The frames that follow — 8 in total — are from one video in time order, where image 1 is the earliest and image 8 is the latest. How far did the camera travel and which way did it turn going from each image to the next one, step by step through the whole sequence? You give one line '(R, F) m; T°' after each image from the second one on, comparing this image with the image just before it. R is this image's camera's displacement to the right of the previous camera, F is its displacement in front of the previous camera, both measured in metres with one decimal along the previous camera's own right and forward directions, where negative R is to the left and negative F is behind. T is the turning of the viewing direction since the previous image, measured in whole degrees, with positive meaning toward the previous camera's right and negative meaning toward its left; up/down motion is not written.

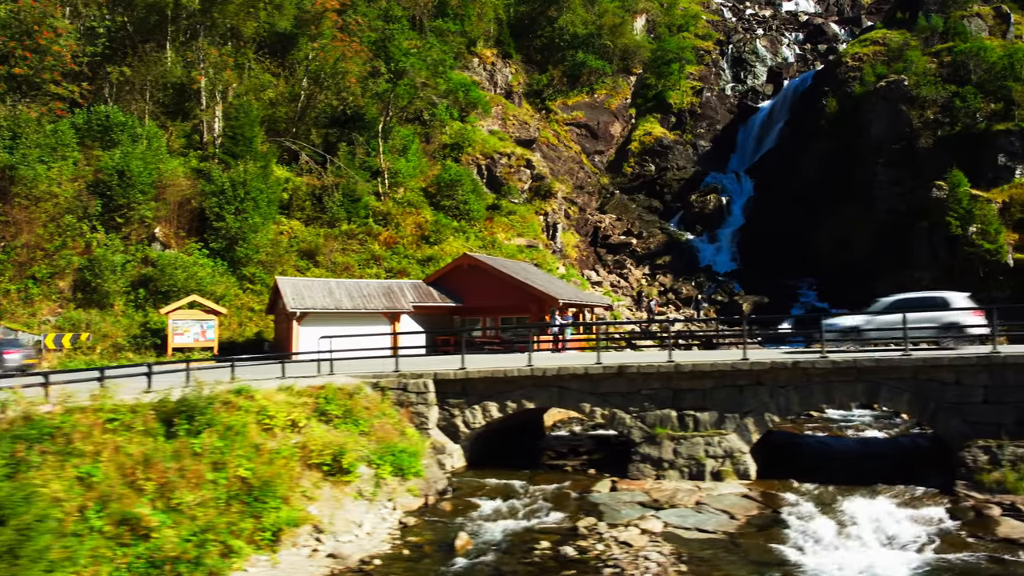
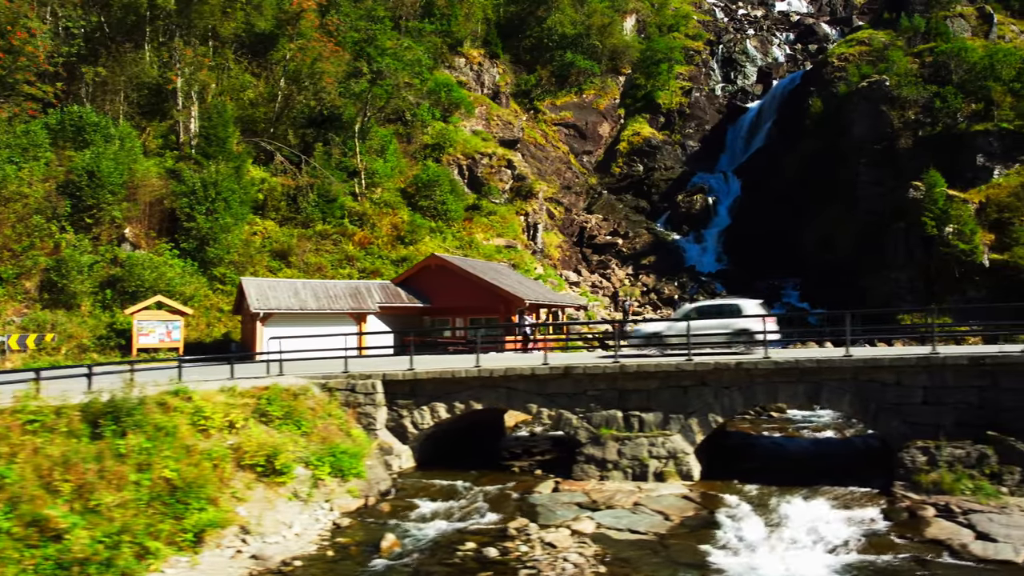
(+1.0, 0.0) m; 0°
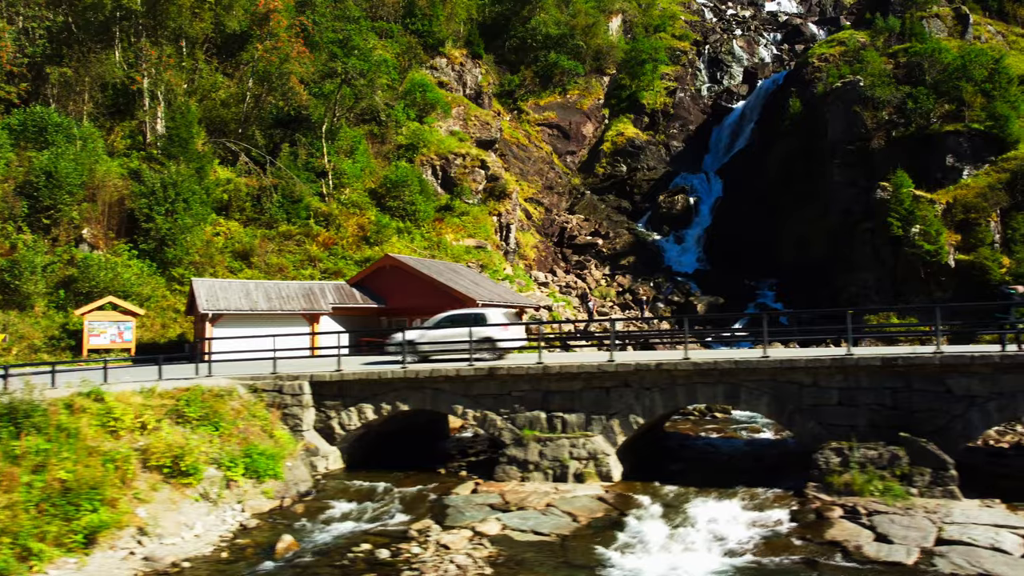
(+1.5, 0.0) m; 0°
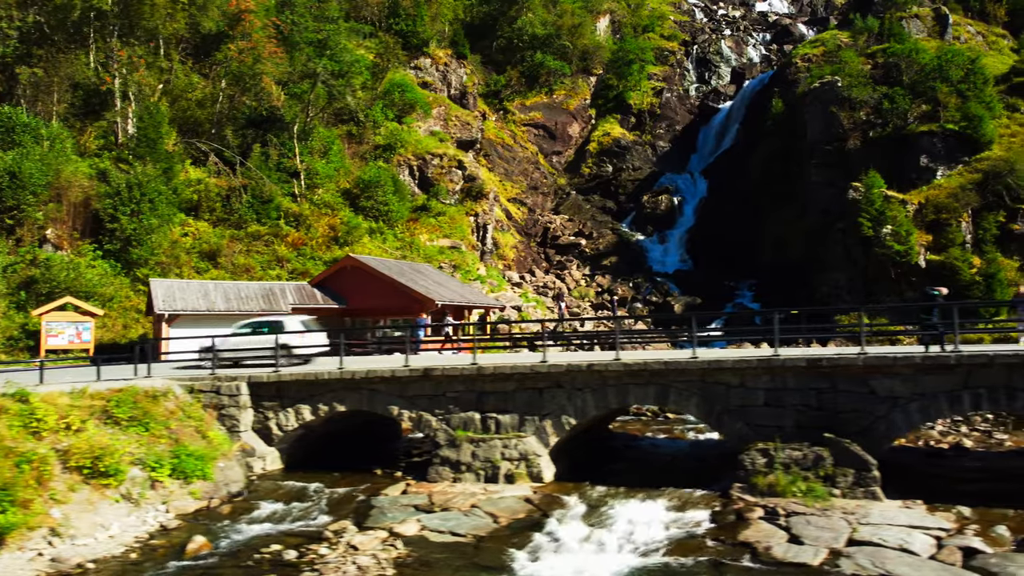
(+1.2, 0.0) m; 0°
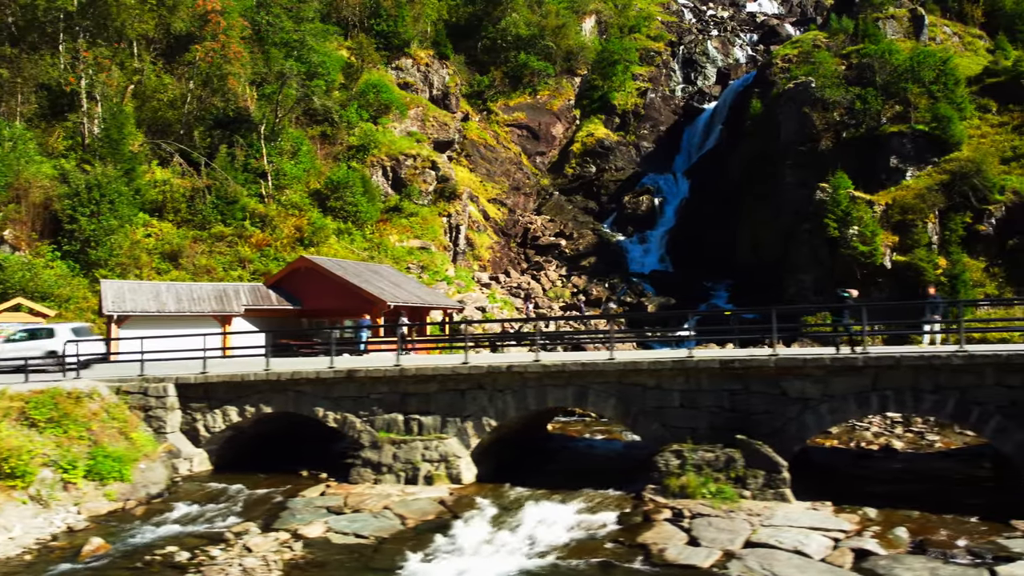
(+1.5, 0.0) m; 0°
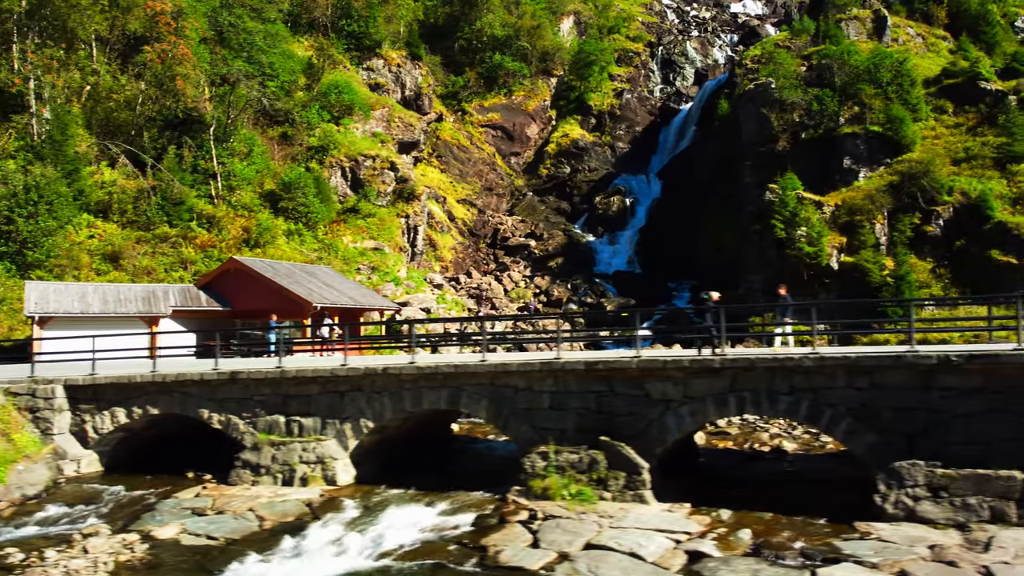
(+2.3, 0.0) m; 0°
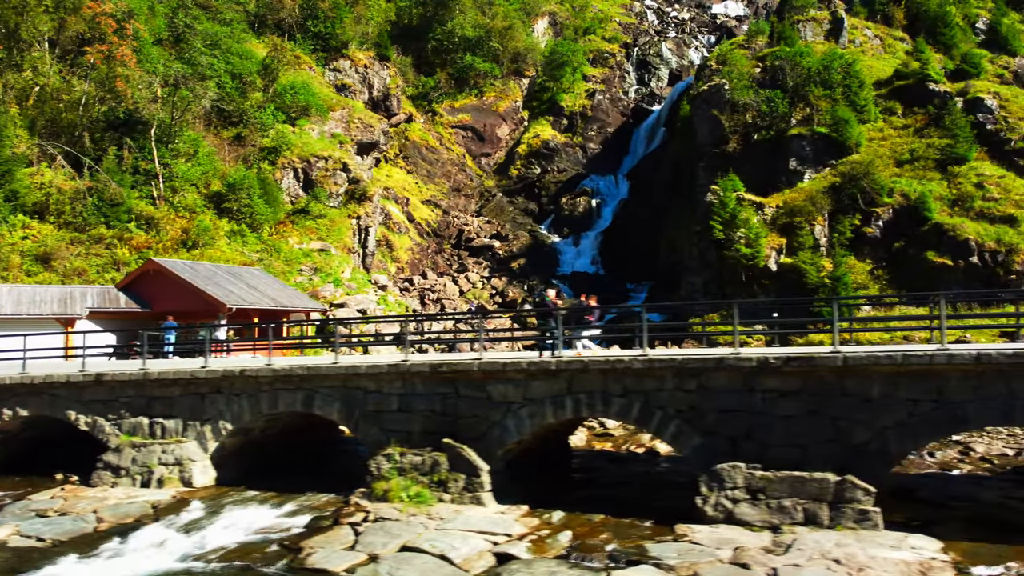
(+2.6, 0.0) m; 0°
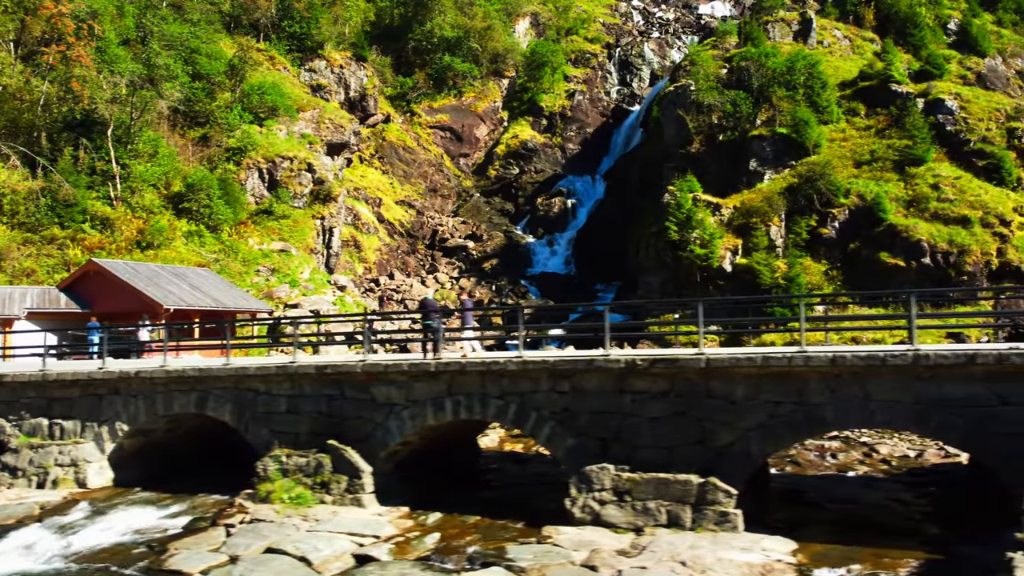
(+1.9, 0.0) m; 0°
